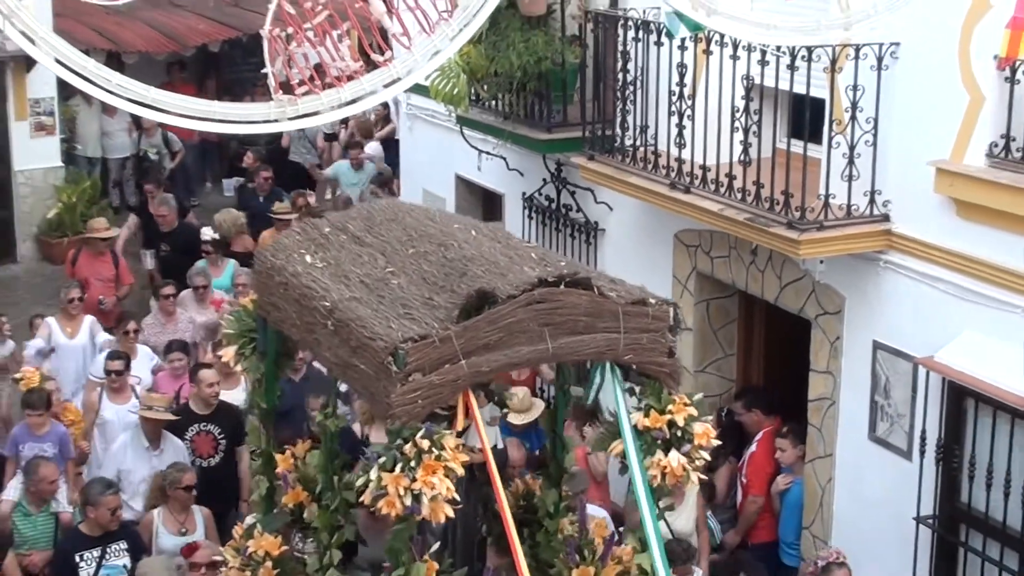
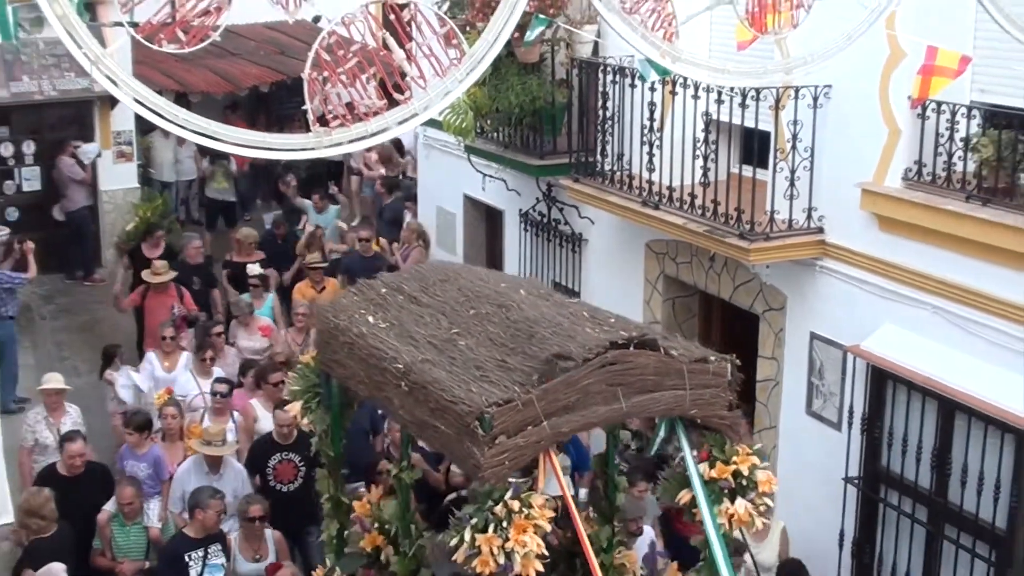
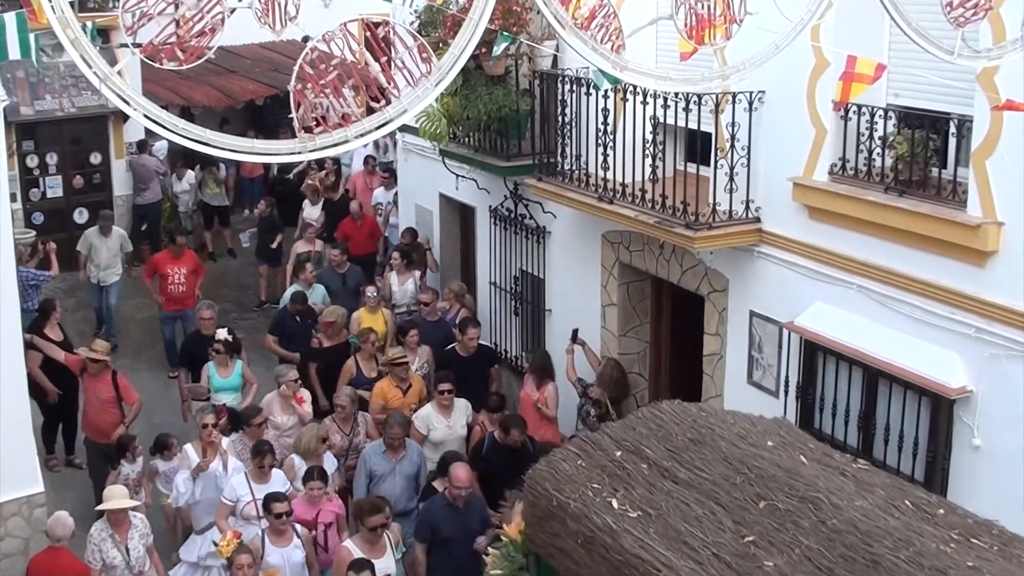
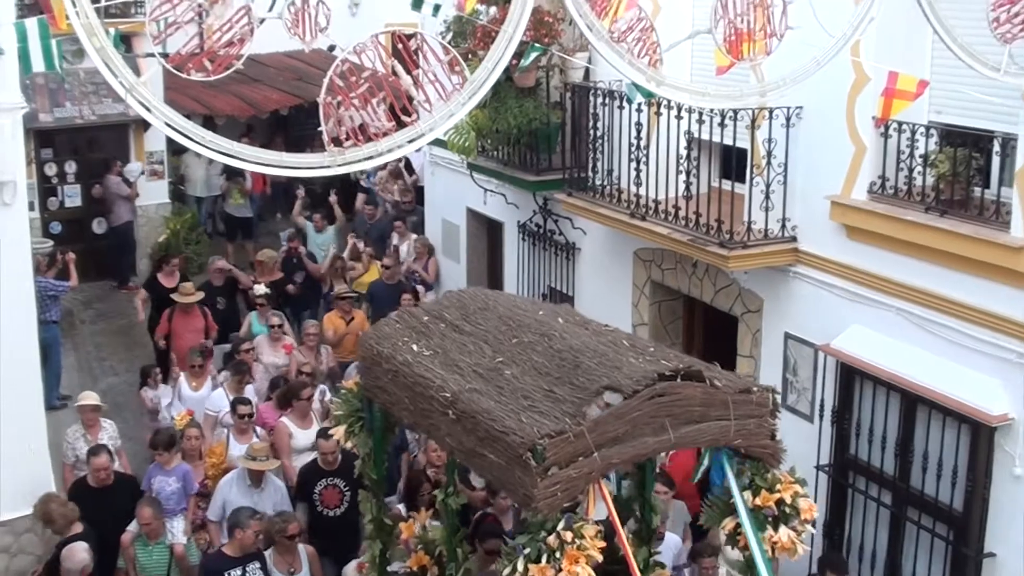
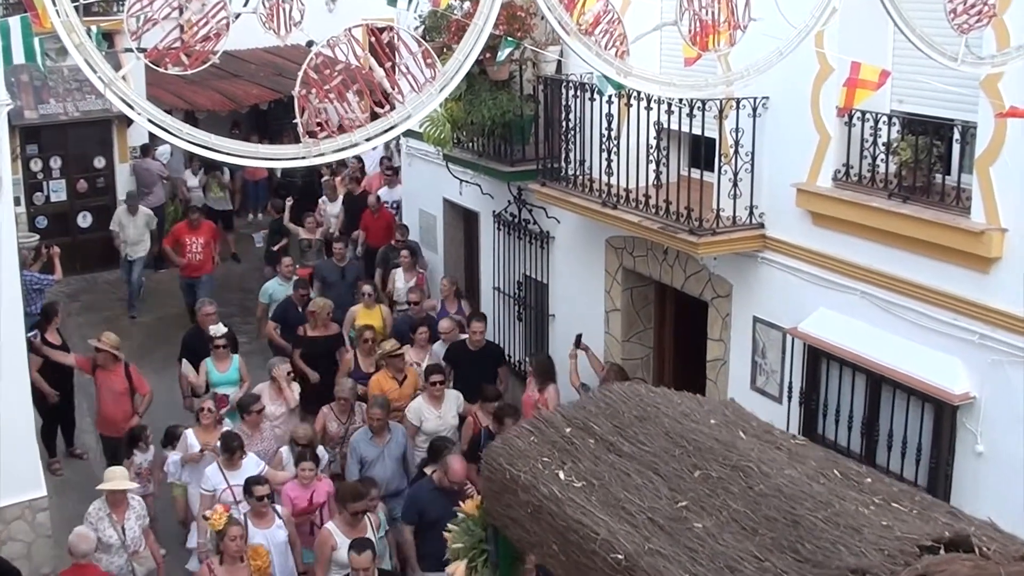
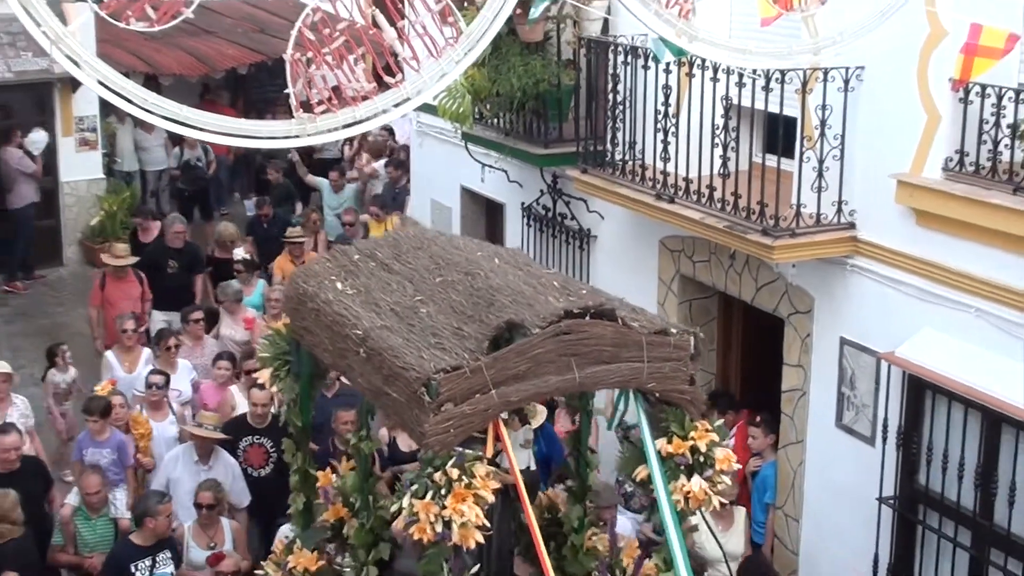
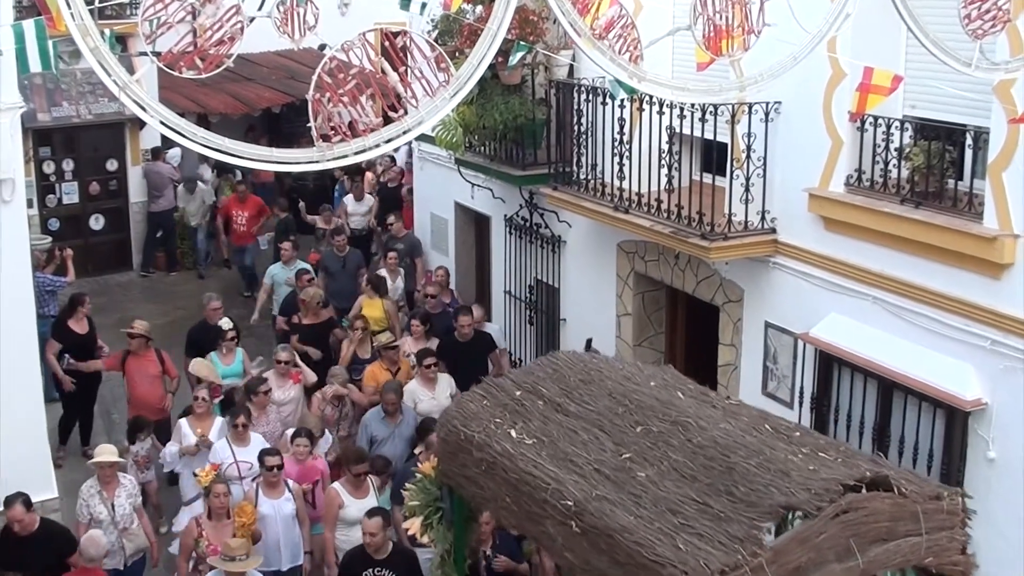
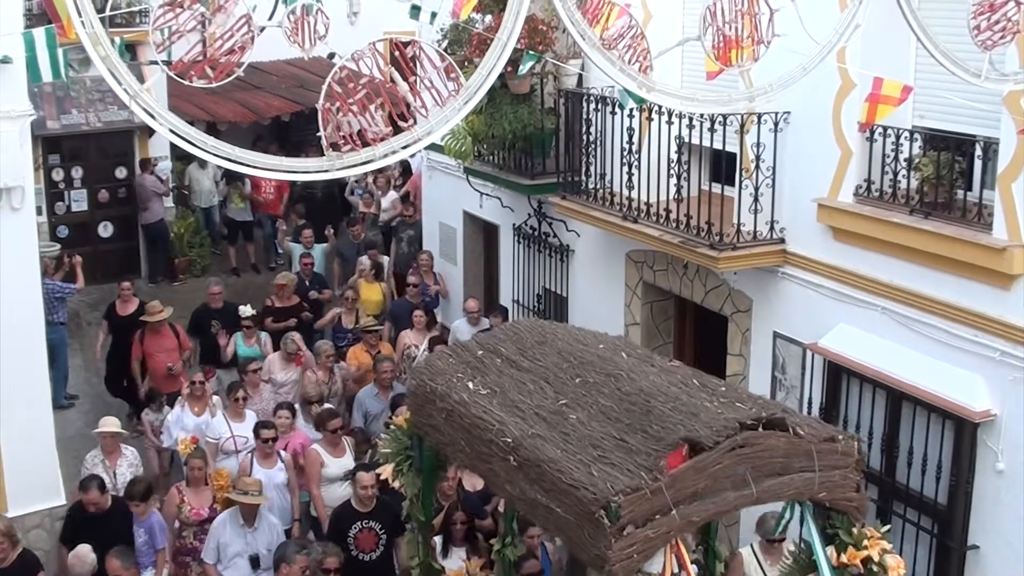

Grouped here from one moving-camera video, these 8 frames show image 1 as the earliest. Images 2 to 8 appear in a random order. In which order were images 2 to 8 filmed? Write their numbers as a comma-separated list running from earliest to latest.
6, 2, 4, 8, 7, 5, 3
